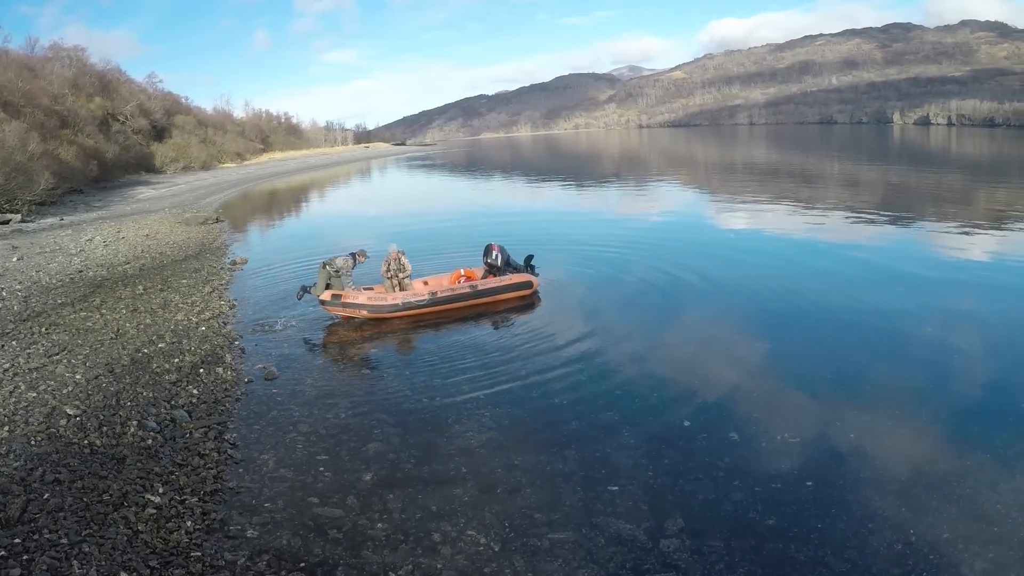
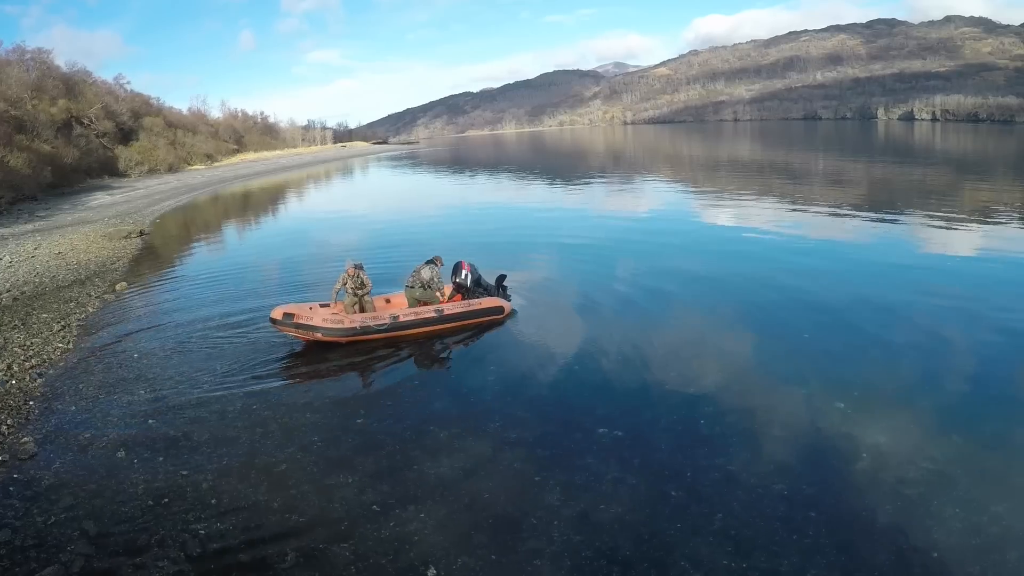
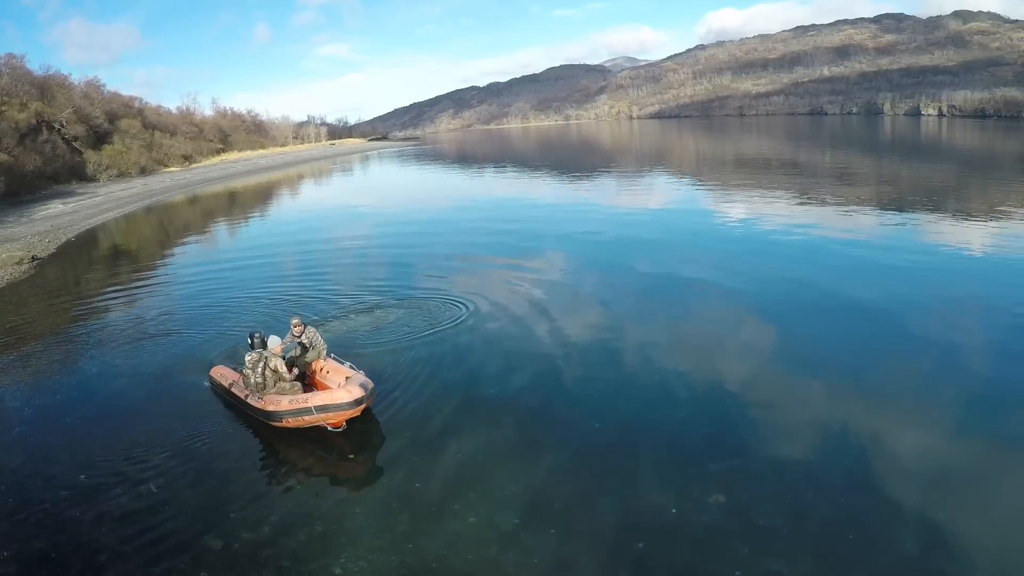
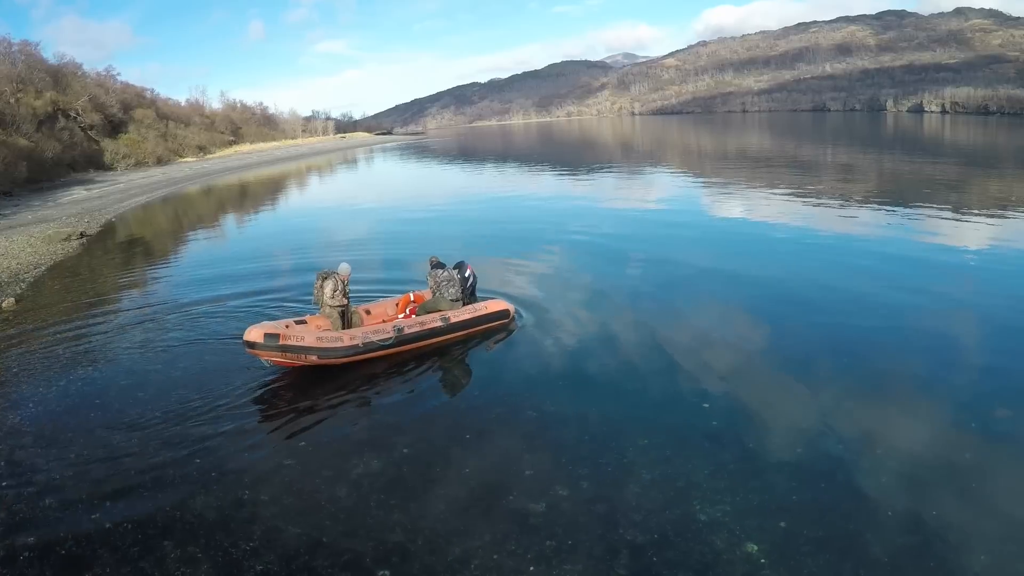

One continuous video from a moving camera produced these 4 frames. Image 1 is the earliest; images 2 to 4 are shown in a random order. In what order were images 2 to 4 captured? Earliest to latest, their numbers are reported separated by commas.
2, 4, 3
